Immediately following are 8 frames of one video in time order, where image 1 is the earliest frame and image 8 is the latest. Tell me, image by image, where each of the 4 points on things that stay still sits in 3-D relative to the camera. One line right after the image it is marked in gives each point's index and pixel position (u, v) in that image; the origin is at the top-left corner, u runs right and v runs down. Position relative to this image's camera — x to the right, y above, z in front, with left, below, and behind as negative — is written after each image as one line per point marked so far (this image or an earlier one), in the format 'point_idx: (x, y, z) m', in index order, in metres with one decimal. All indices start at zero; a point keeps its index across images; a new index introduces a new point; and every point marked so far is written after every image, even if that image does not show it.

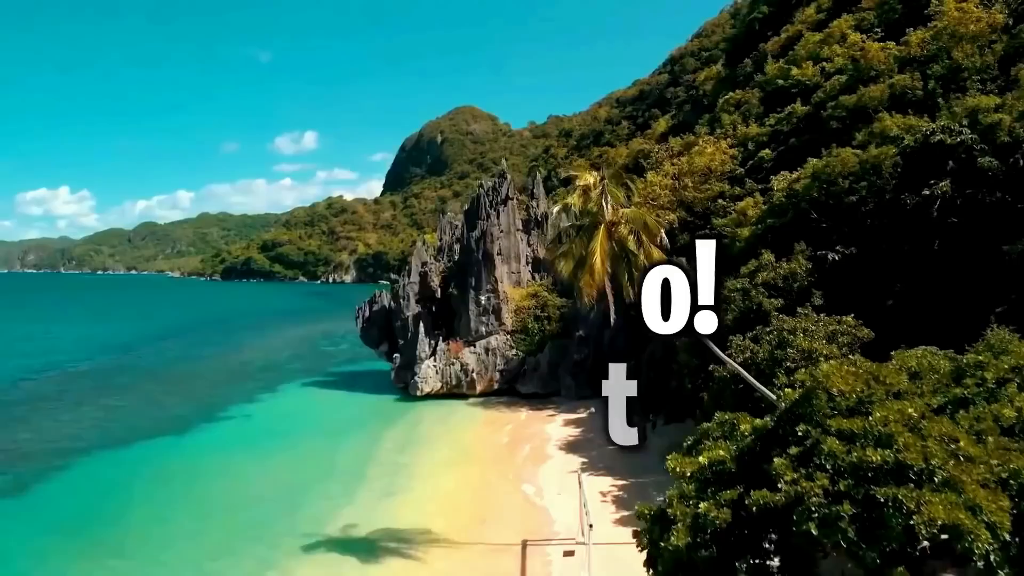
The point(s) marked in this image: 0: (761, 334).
0: (+9.9, -1.9, +17.1) m
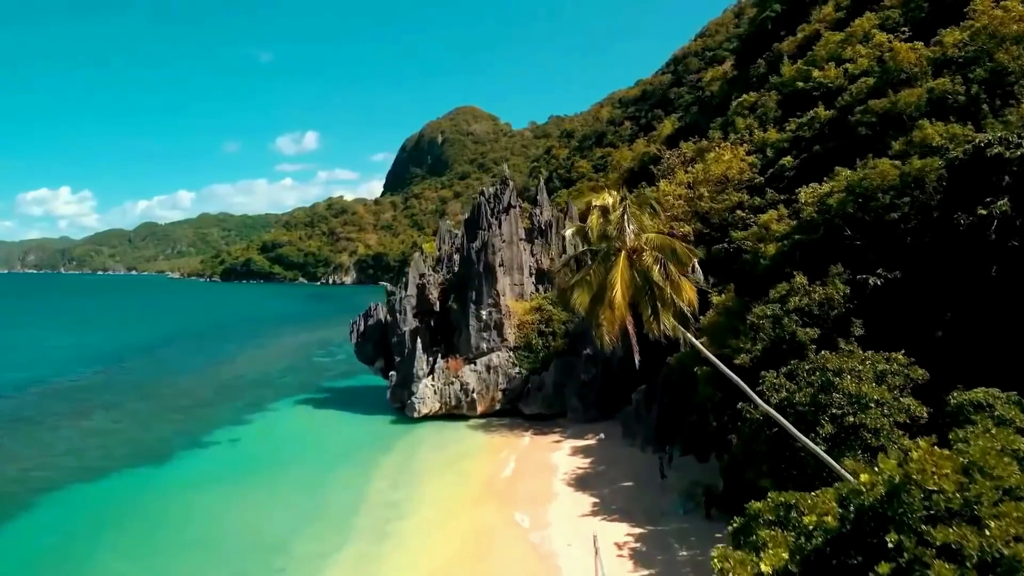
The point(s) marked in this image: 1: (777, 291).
0: (+10.1, -2.9, +15.2) m
1: (+11.5, -0.3, +18.5) m
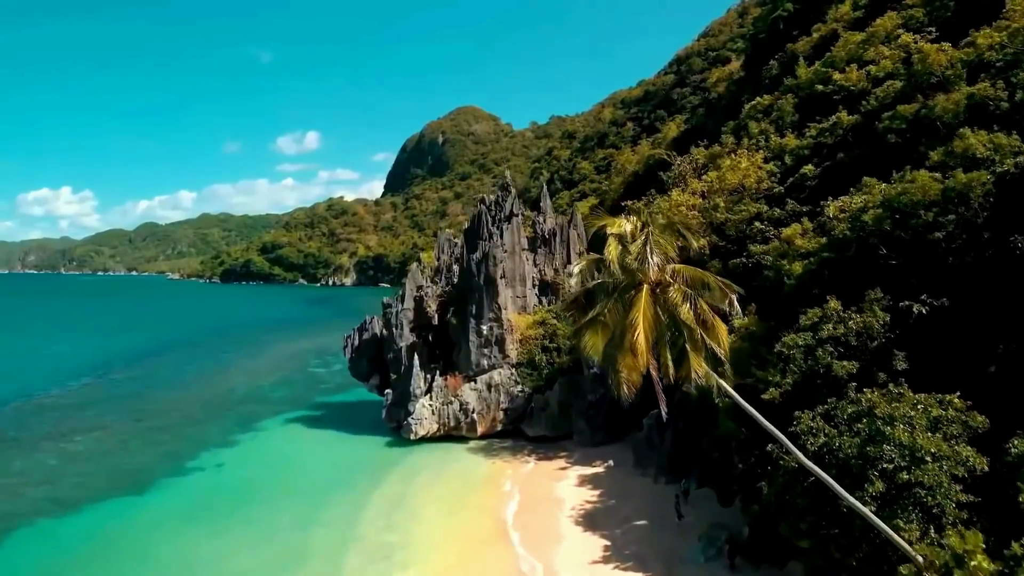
0: (+10.2, -3.9, +13.6) m
1: (+11.6, -1.3, +16.8) m
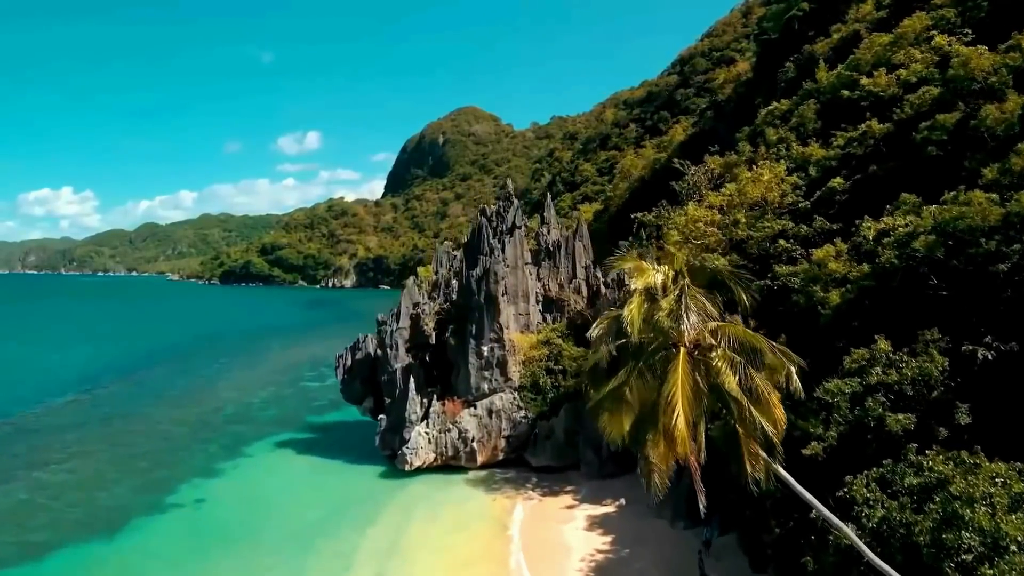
0: (+10.4, -5.2, +11.6) m
1: (+11.8, -2.5, +14.9) m
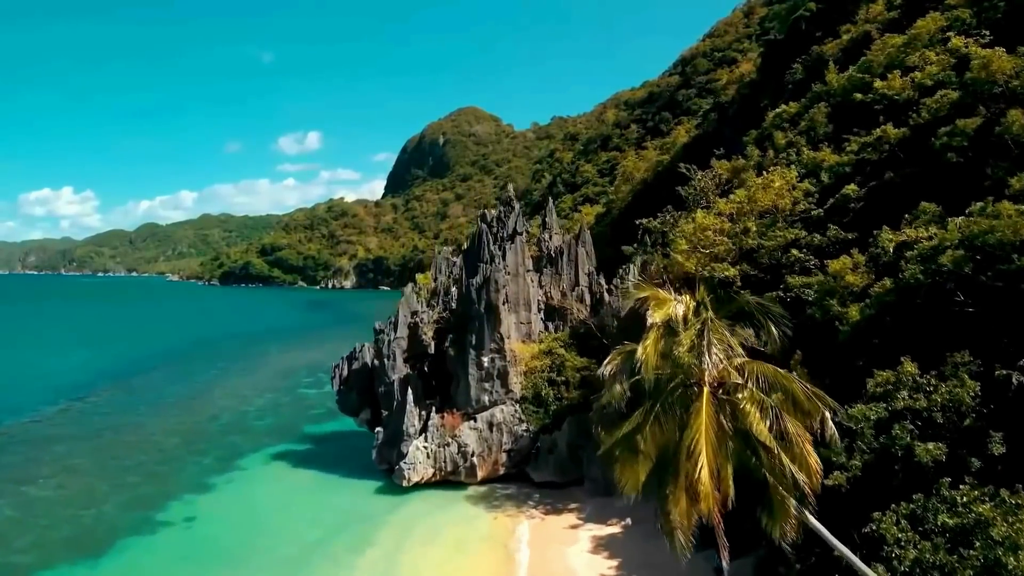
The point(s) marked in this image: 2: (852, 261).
0: (+10.4, -5.8, +10.7) m
1: (+11.8, -3.1, +14.0) m
2: (+14.6, +1.1, +18.5) m
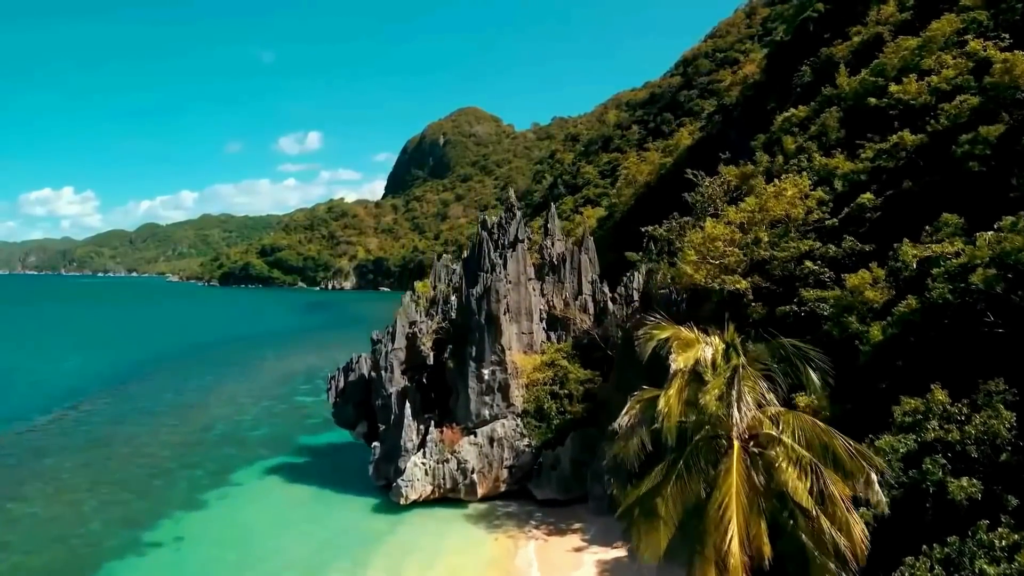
0: (+10.5, -6.4, +9.9) m
1: (+11.9, -3.7, +13.1) m
2: (+14.7, +0.5, +17.6) m
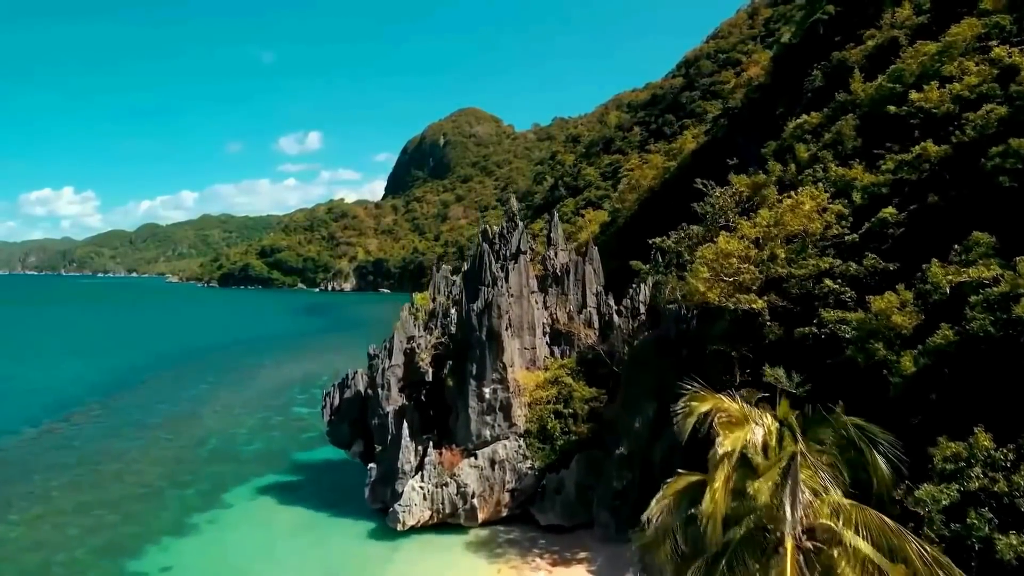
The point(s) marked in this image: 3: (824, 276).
0: (+10.6, -7.3, +8.8) m
1: (+12.0, -4.6, +12.0) m
2: (+14.8, -0.4, +16.5) m
3: (+14.3, +0.5, +19.8) m
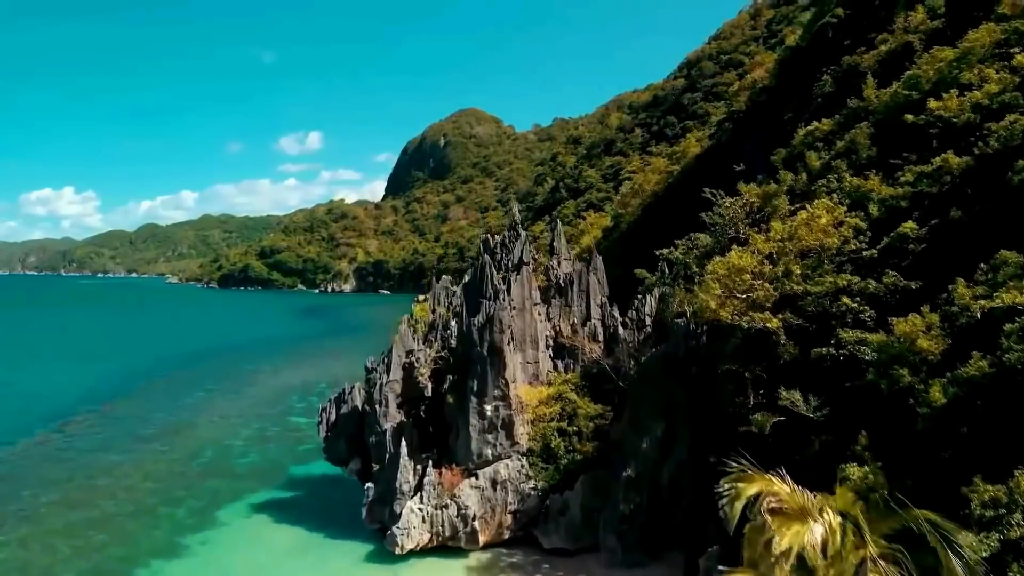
0: (+10.8, -8.1, +7.9) m
1: (+12.2, -5.4, +11.2) m
2: (+15.0, -1.2, +15.7) m
3: (+14.5, -0.3, +18.9) m
